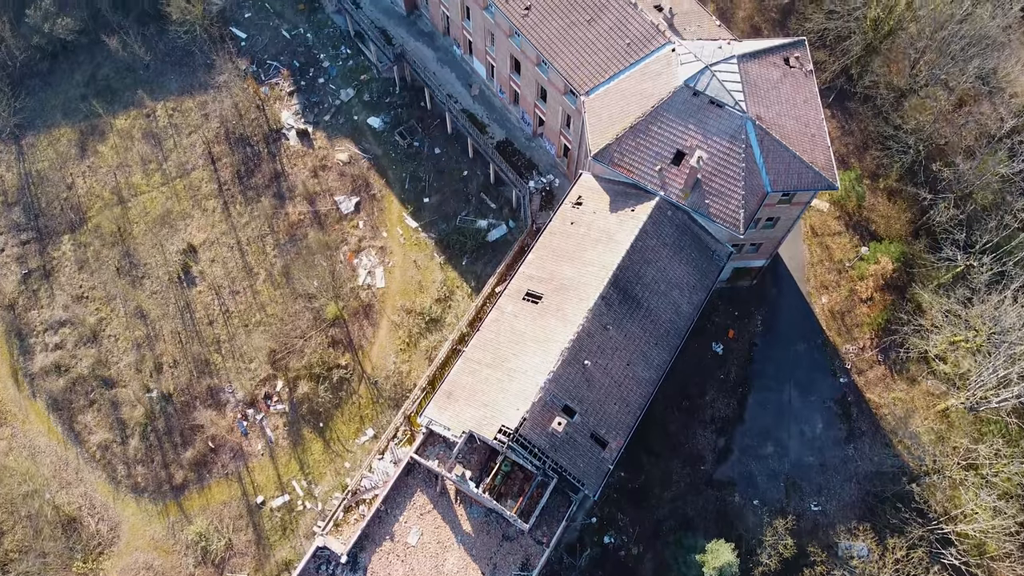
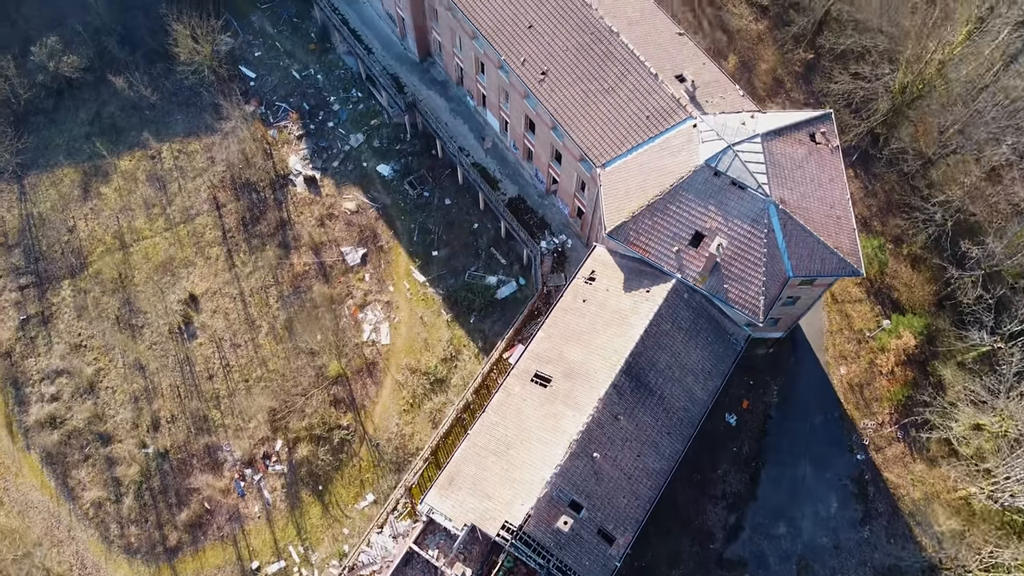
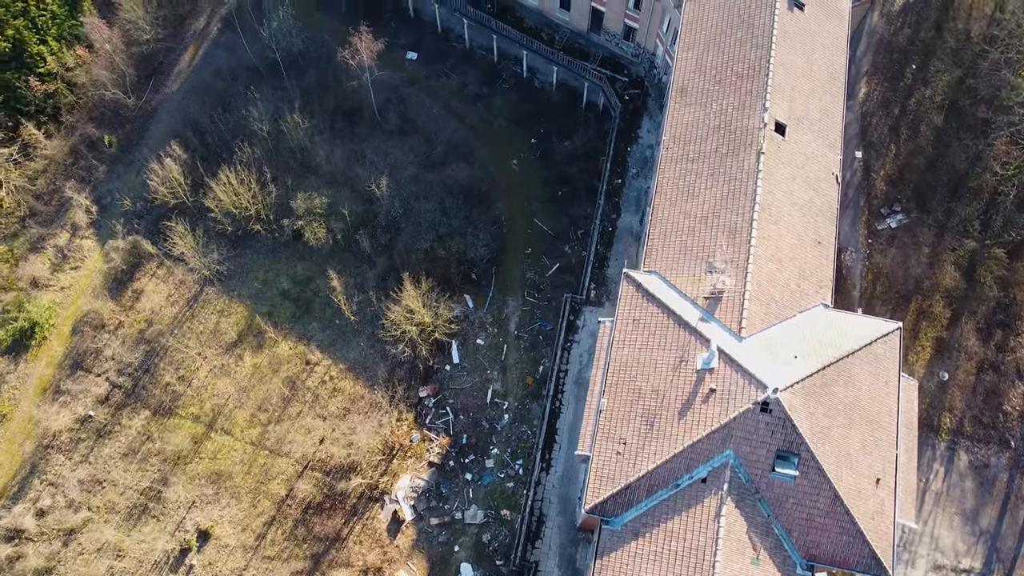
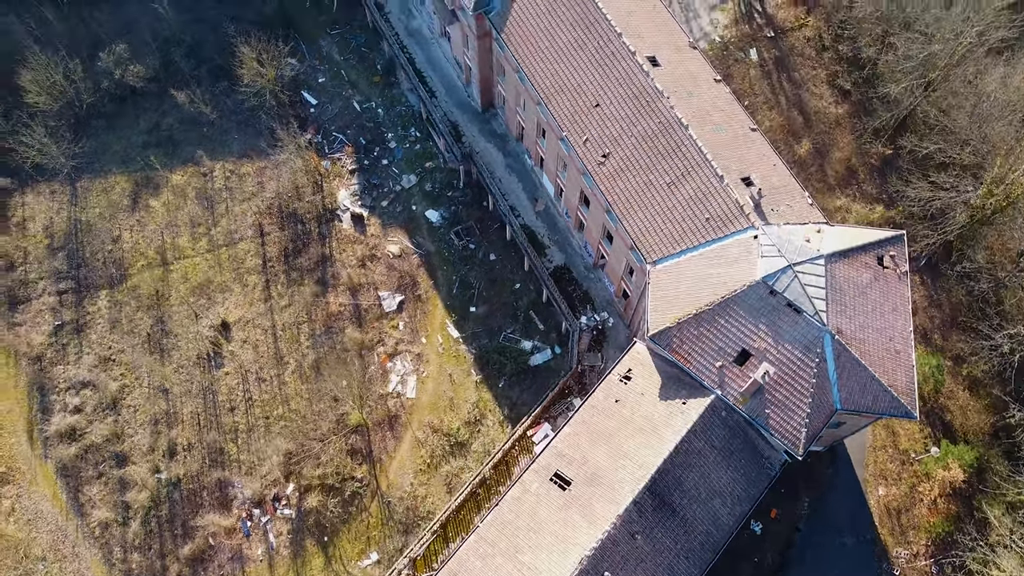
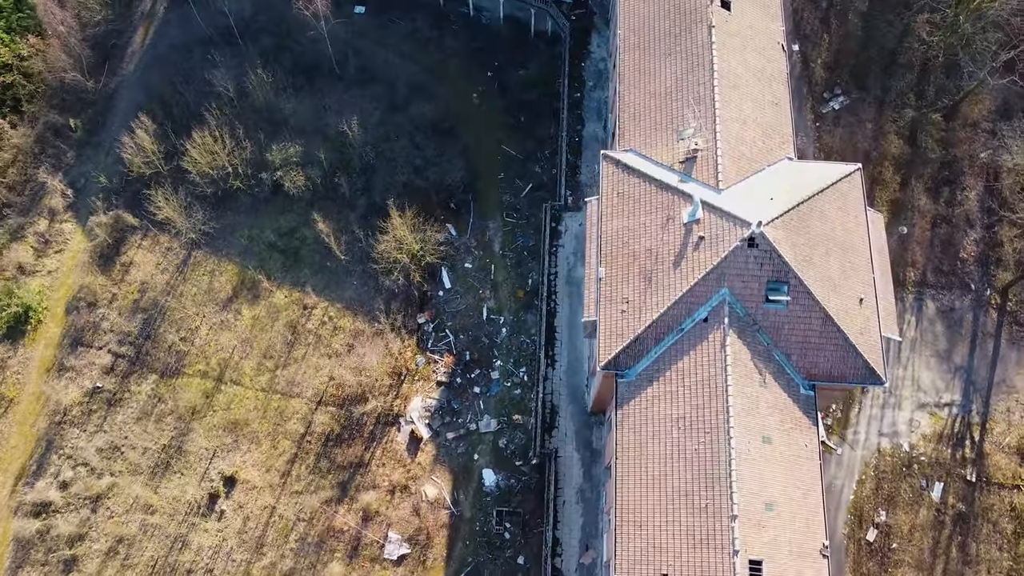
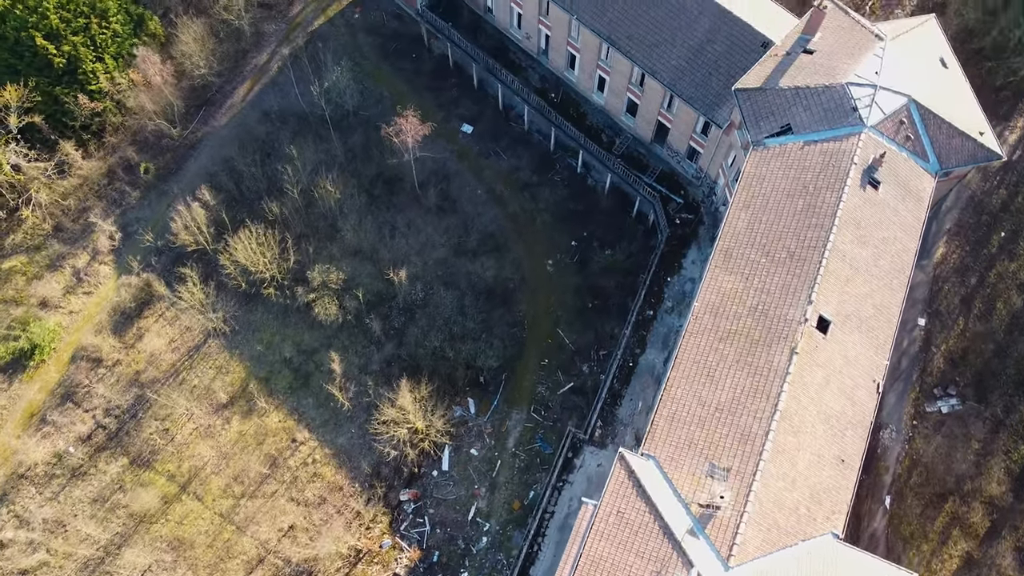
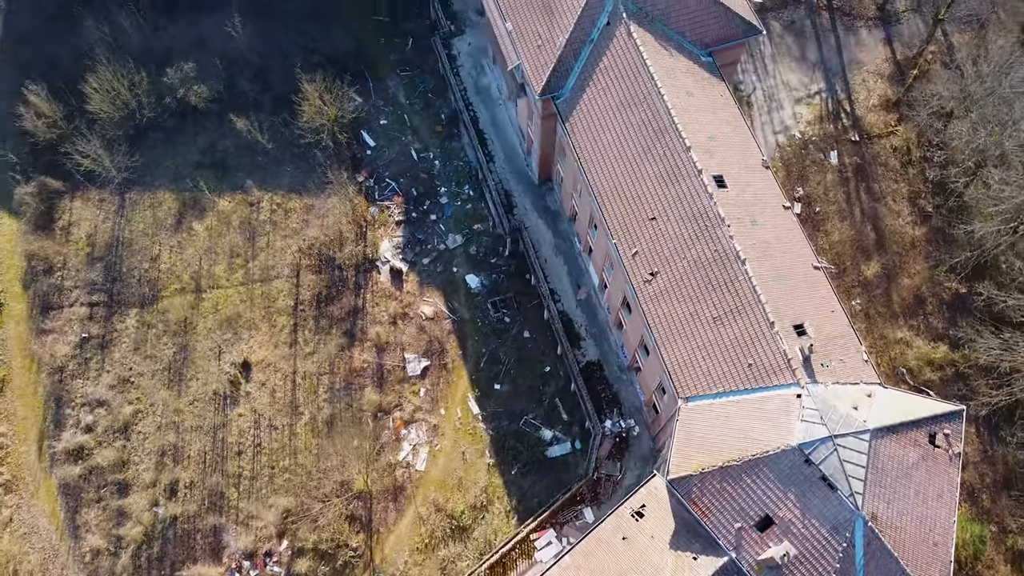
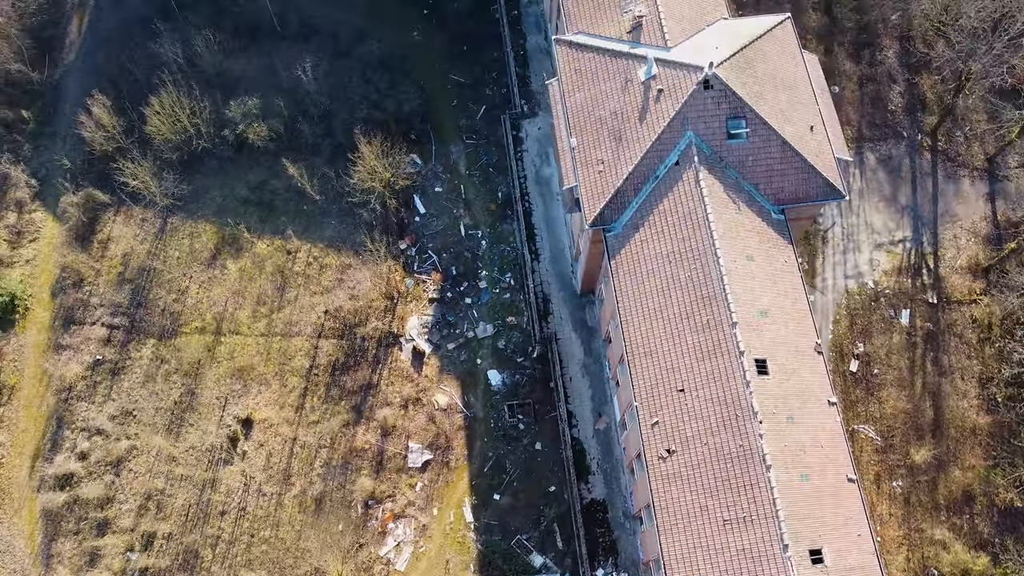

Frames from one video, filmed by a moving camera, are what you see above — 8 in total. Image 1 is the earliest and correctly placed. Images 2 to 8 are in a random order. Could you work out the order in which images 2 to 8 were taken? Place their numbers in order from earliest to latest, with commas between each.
2, 4, 7, 8, 5, 3, 6
